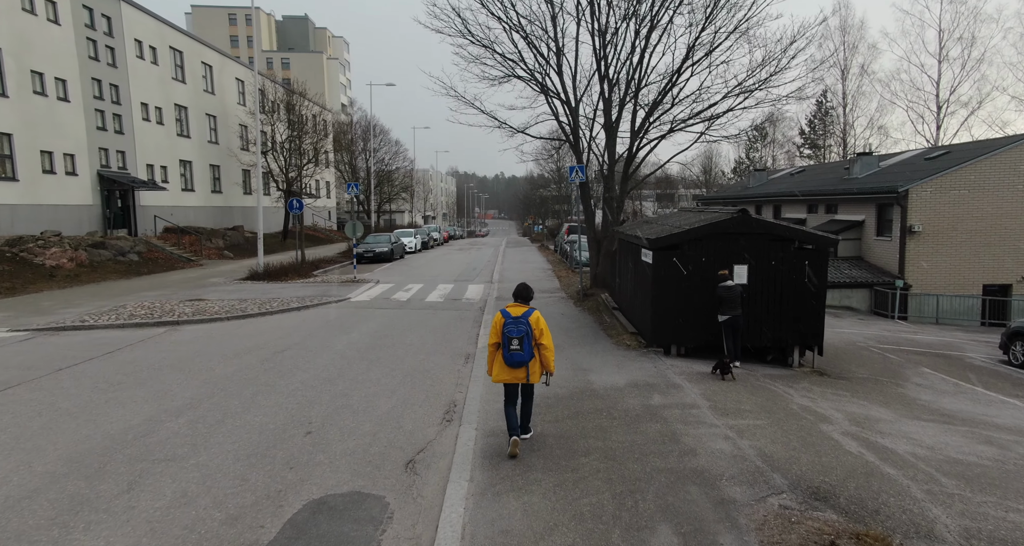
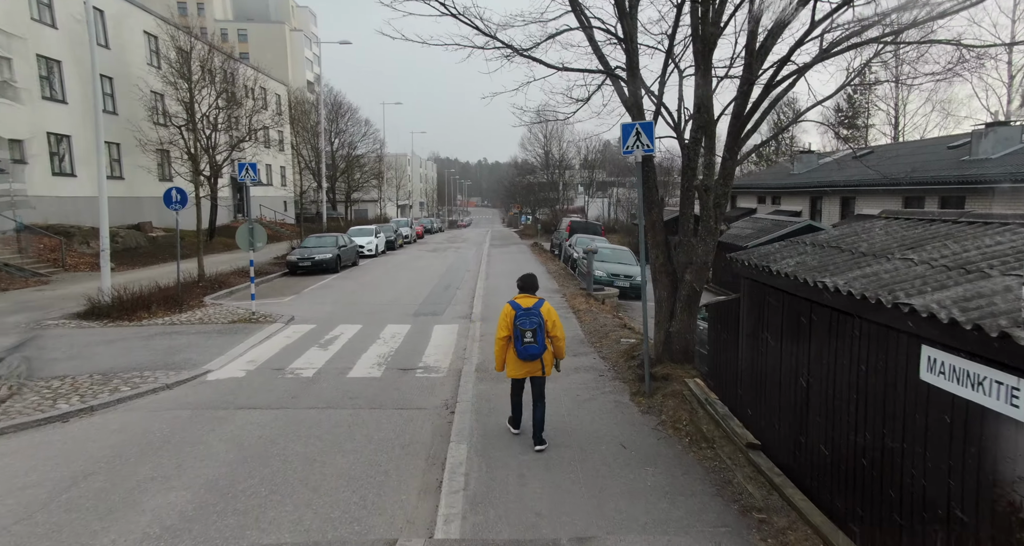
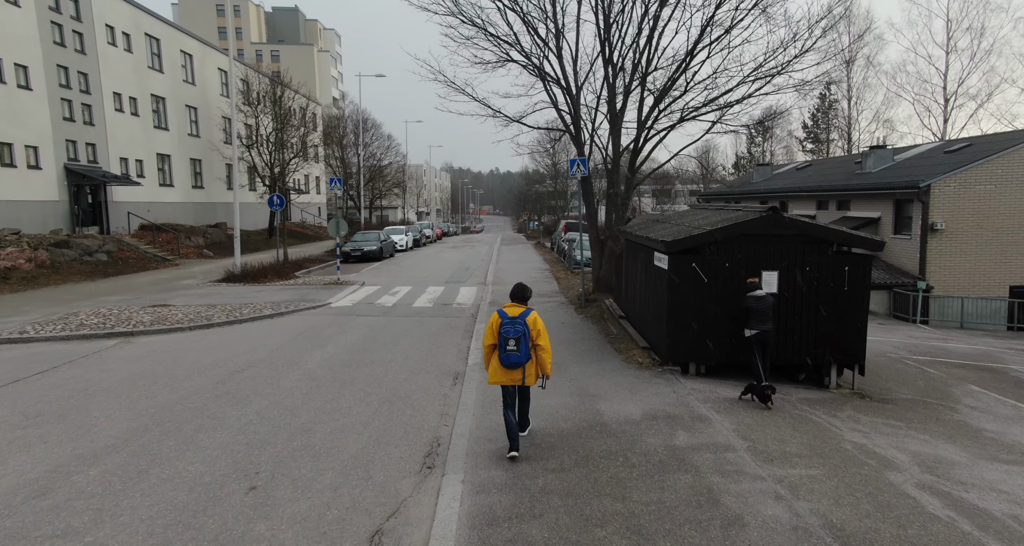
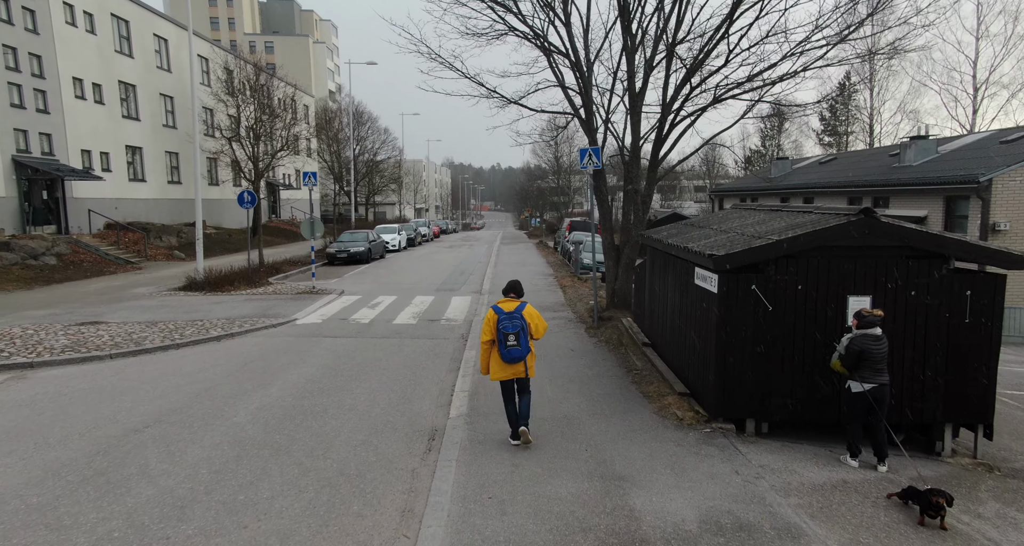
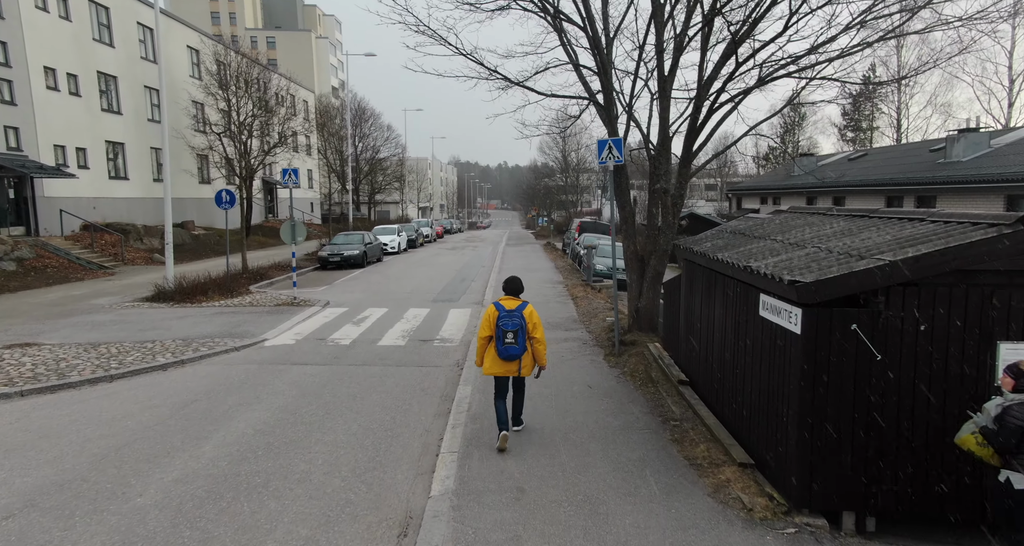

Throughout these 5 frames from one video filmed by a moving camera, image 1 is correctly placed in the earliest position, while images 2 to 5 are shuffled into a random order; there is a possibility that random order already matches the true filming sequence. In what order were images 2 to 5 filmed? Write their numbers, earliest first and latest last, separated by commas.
3, 4, 5, 2
